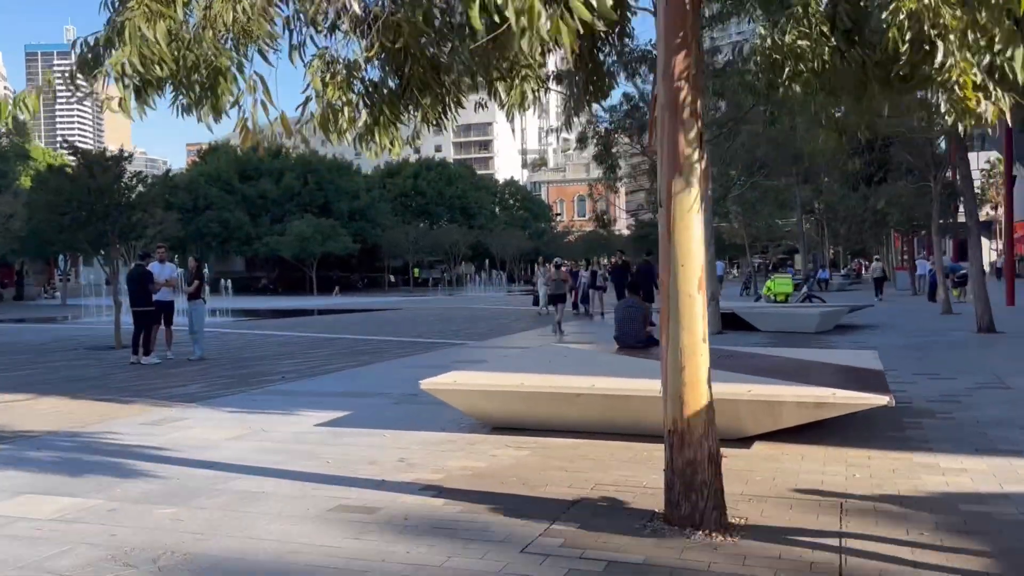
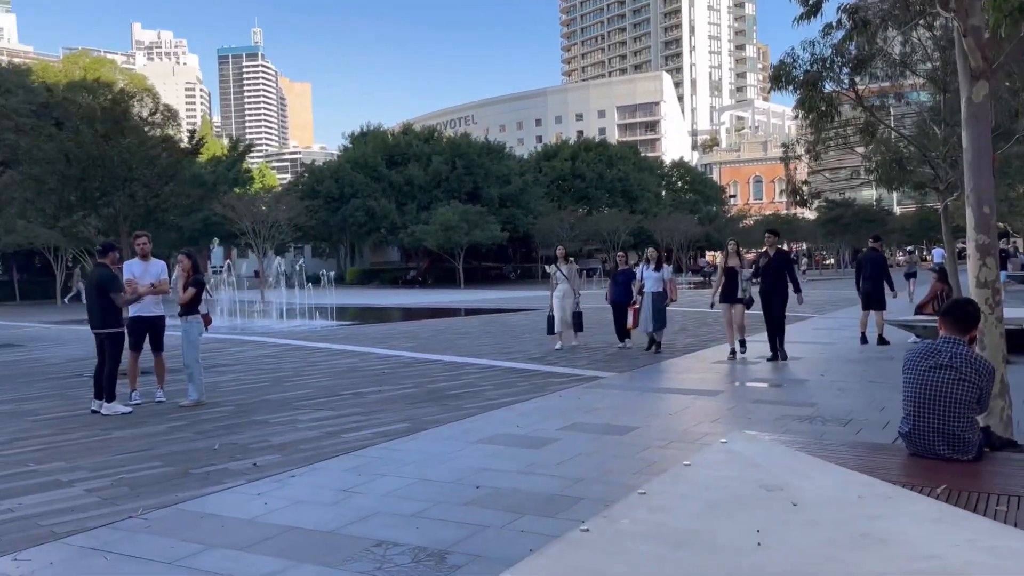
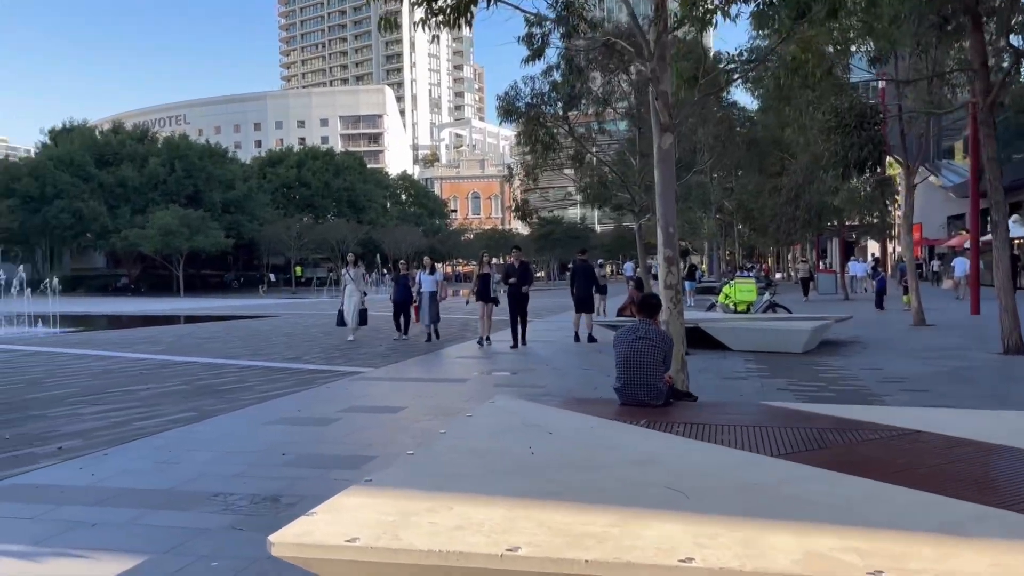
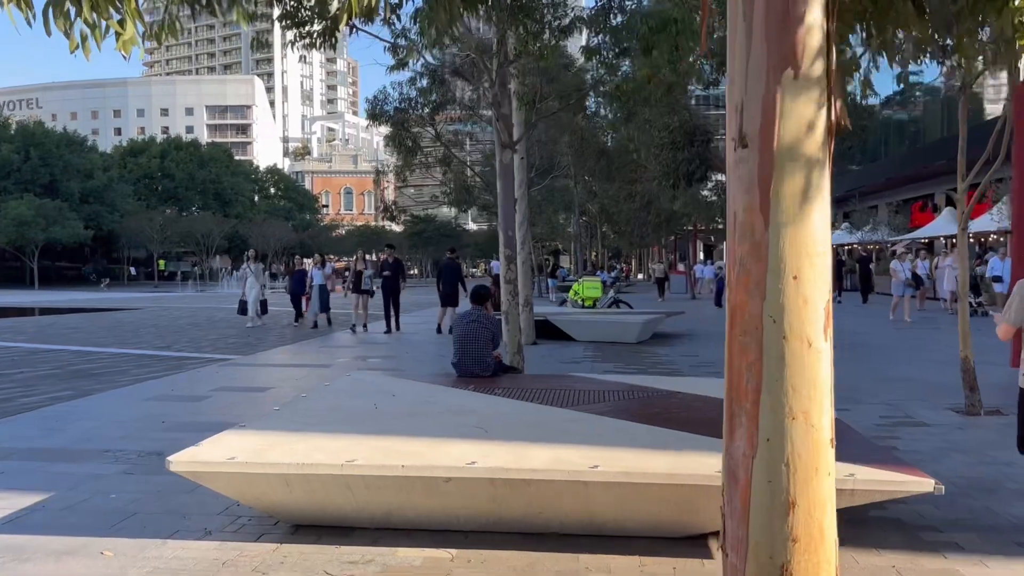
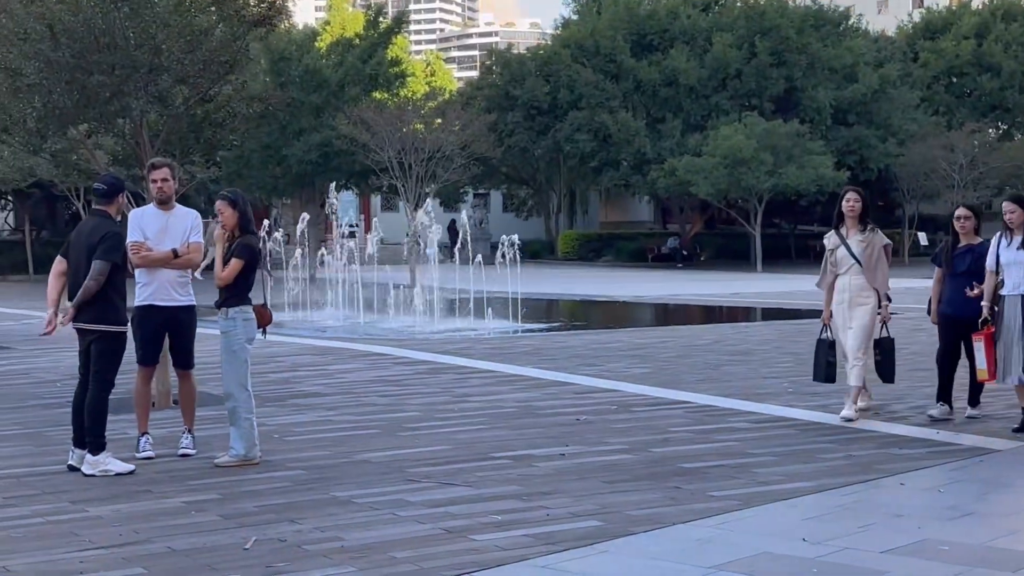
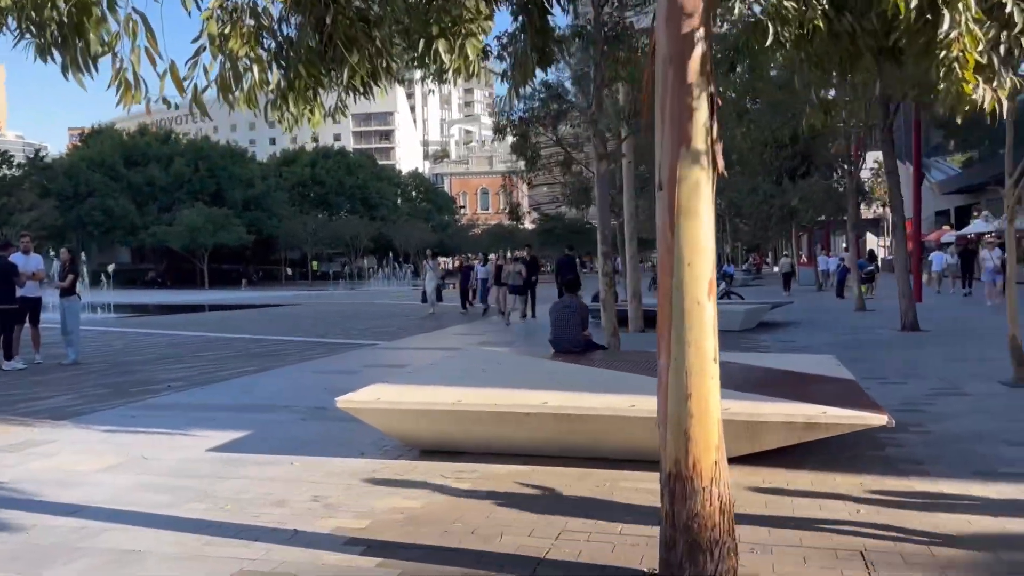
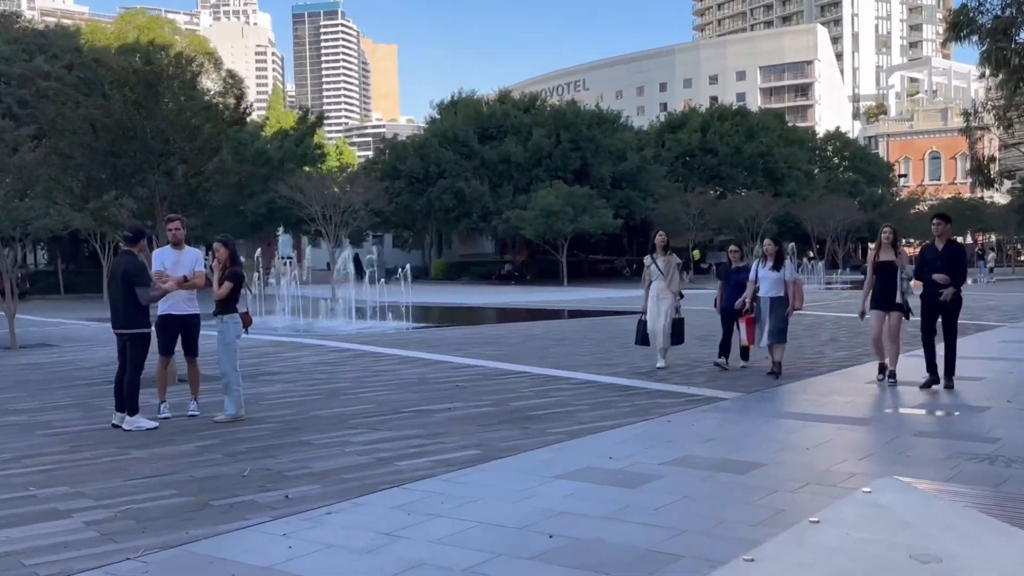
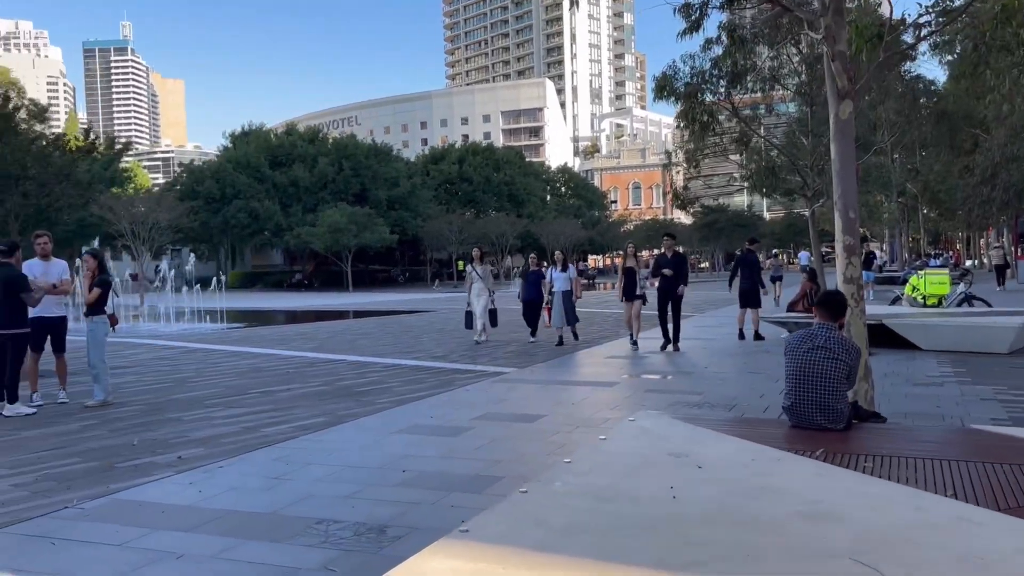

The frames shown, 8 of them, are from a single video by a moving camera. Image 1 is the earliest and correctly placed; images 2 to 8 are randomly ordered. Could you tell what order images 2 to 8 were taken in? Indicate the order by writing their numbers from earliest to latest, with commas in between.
6, 4, 3, 8, 2, 7, 5
